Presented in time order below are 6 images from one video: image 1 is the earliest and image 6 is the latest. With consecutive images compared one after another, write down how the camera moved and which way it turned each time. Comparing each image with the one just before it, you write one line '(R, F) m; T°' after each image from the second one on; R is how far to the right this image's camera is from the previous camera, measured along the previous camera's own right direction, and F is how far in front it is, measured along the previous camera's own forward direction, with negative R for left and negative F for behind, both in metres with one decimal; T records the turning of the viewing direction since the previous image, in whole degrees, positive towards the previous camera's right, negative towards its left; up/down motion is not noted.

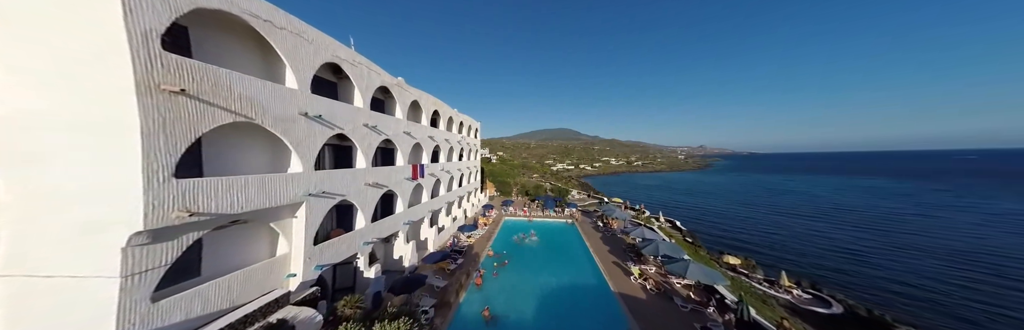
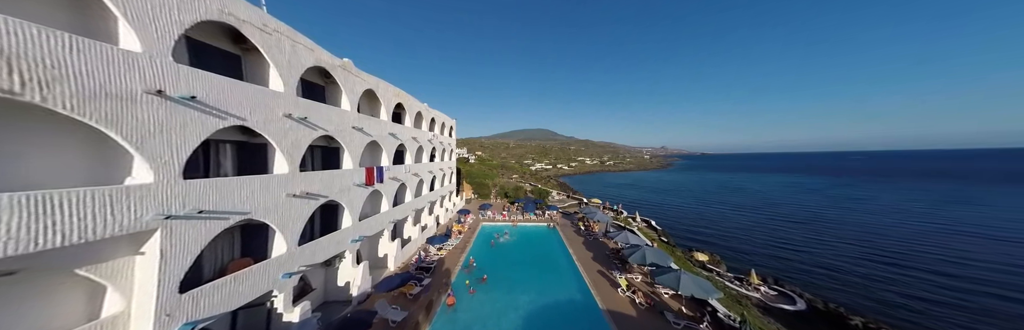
(+0.2, +1.9) m; +5°
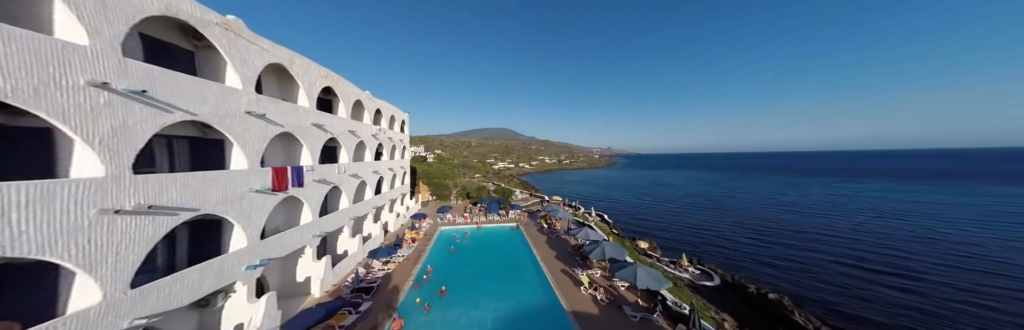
(+0.3, +1.5) m; +9°
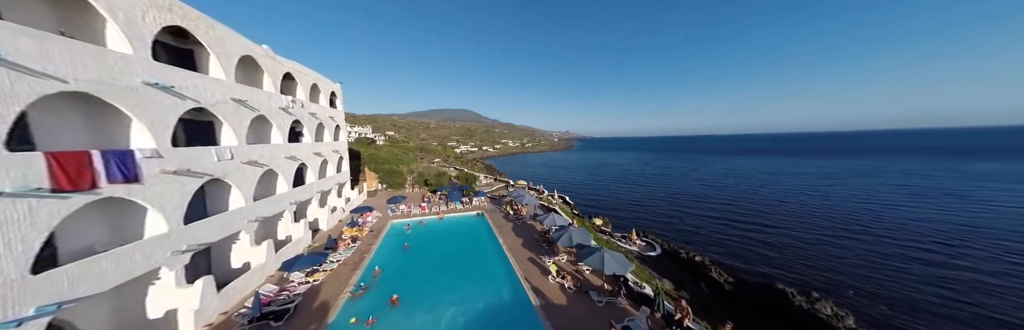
(+0.3, +2.1) m; +8°
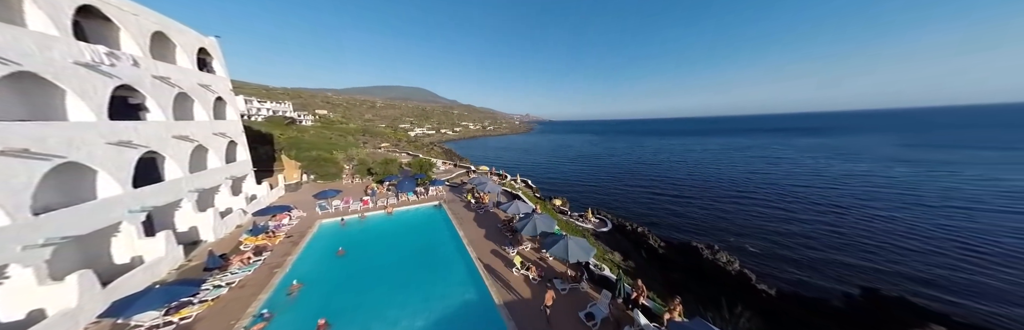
(+0.4, +2.1) m; +9°
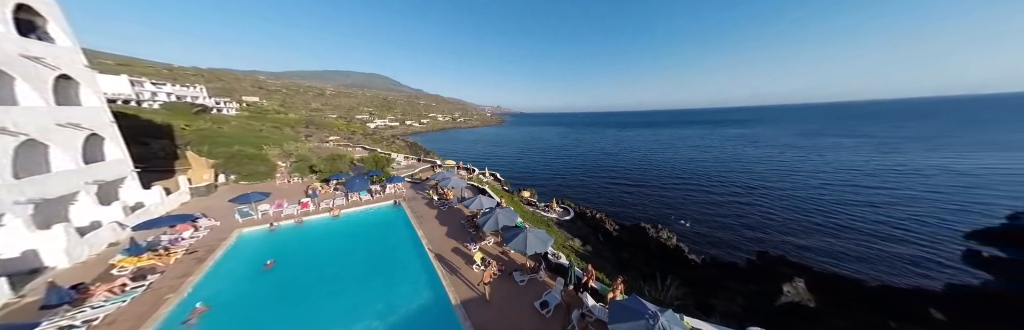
(+0.9, +1.0) m; +6°
